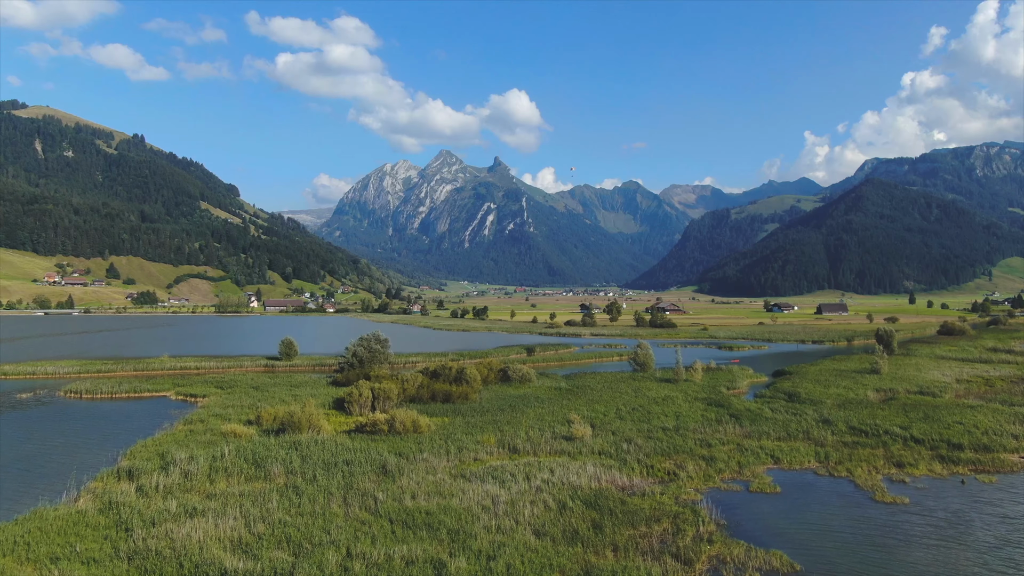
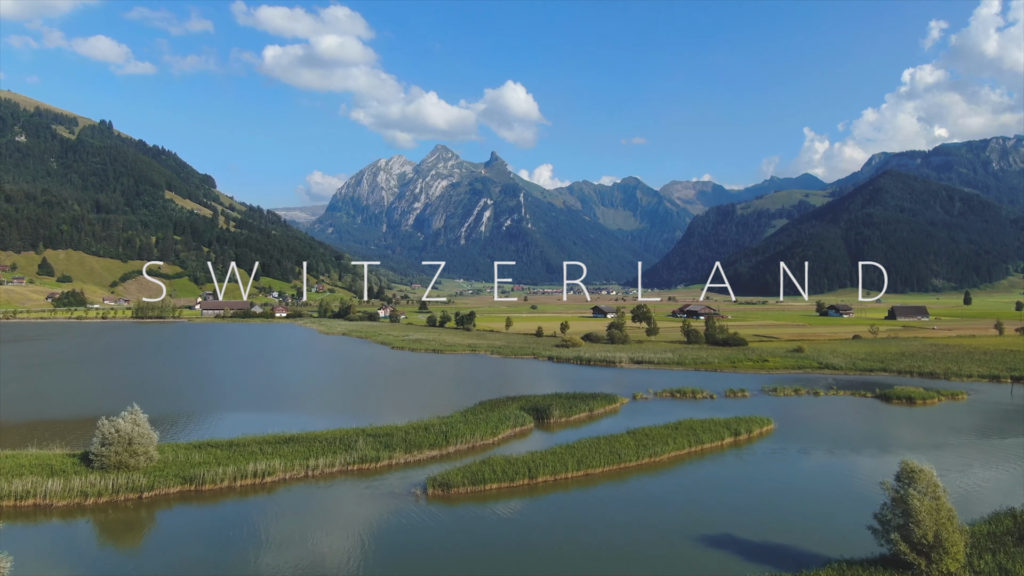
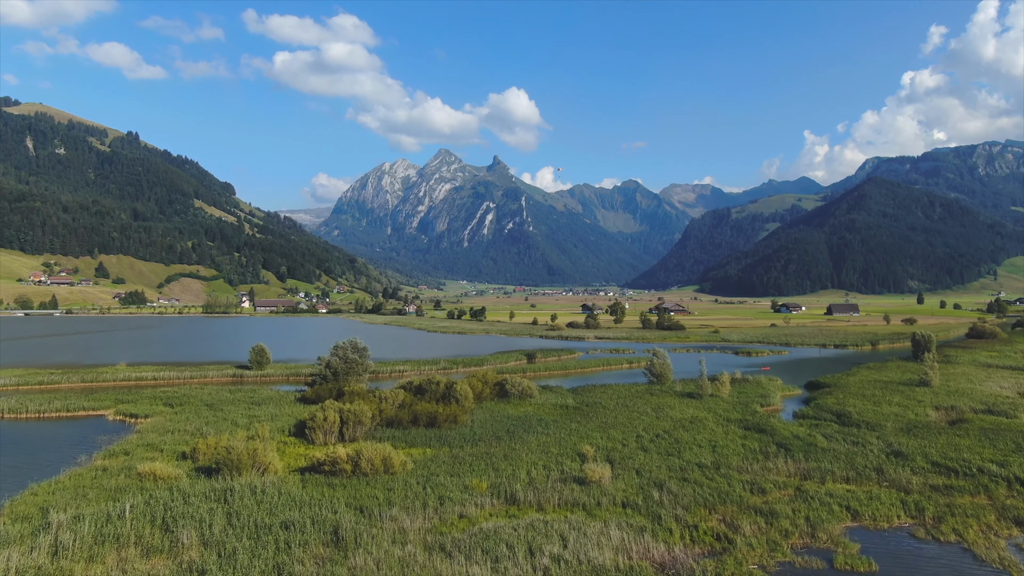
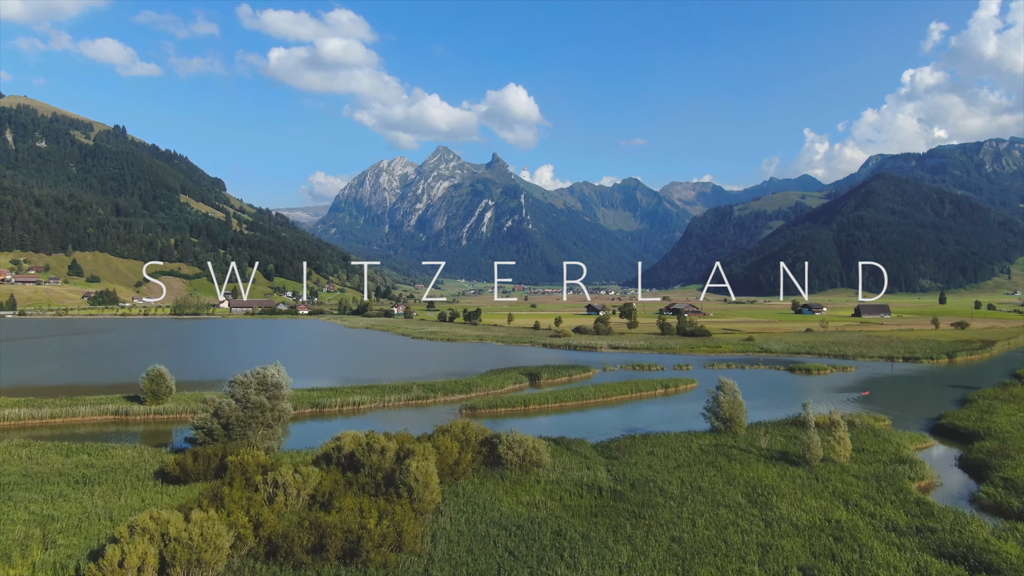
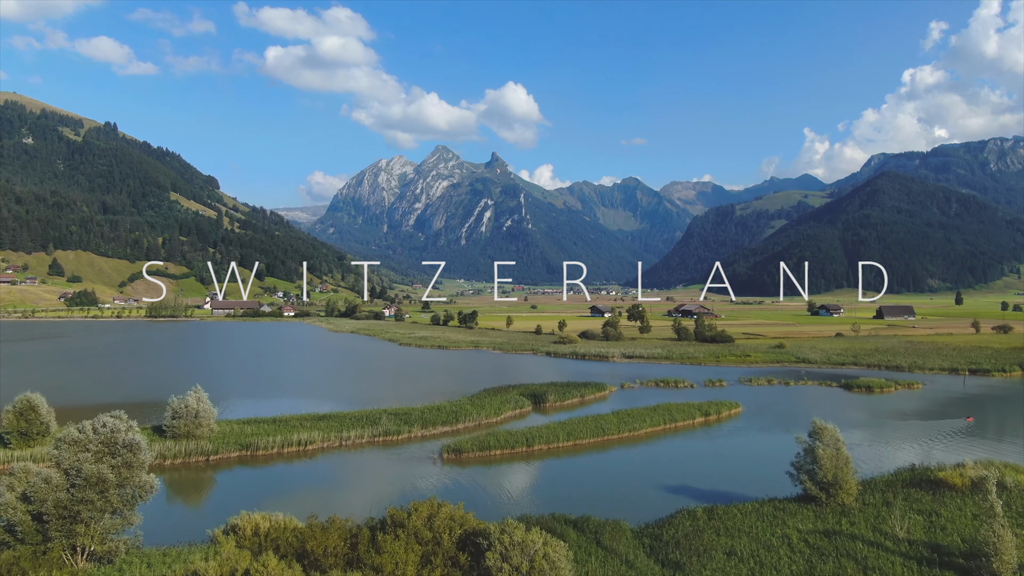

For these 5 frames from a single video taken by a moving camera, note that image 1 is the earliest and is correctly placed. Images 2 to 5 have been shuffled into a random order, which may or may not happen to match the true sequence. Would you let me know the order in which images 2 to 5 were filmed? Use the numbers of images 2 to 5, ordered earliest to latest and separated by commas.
3, 4, 5, 2
